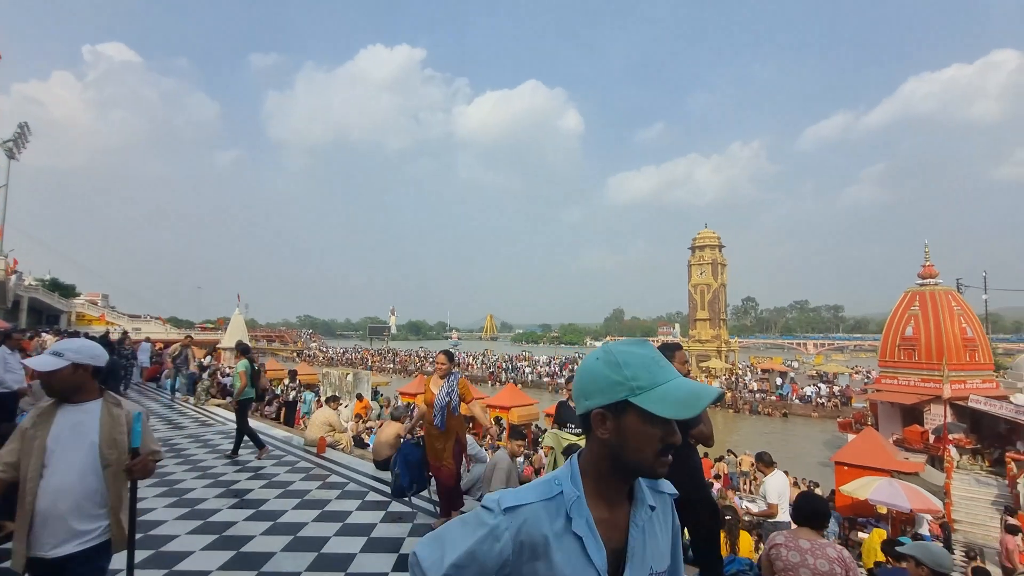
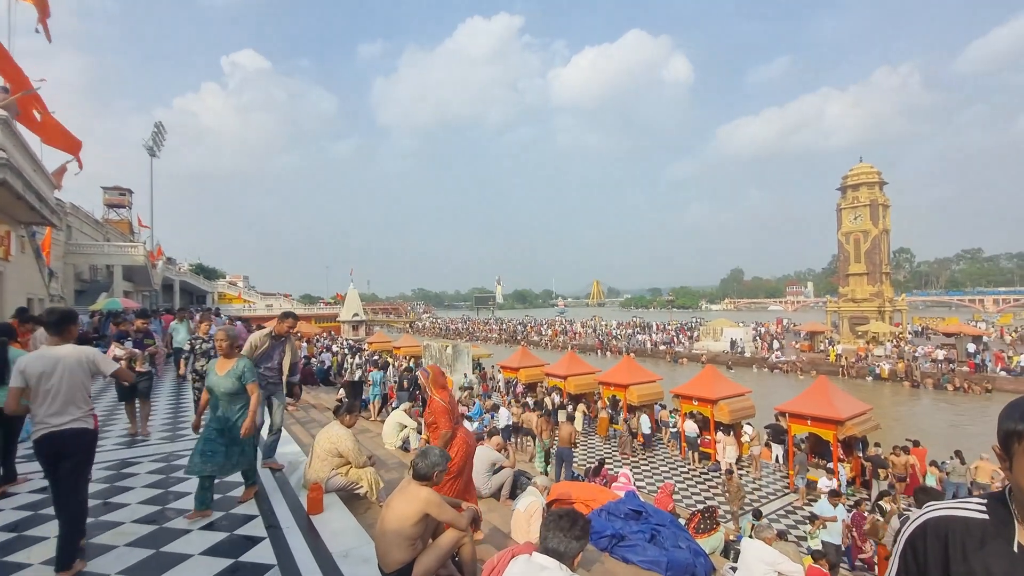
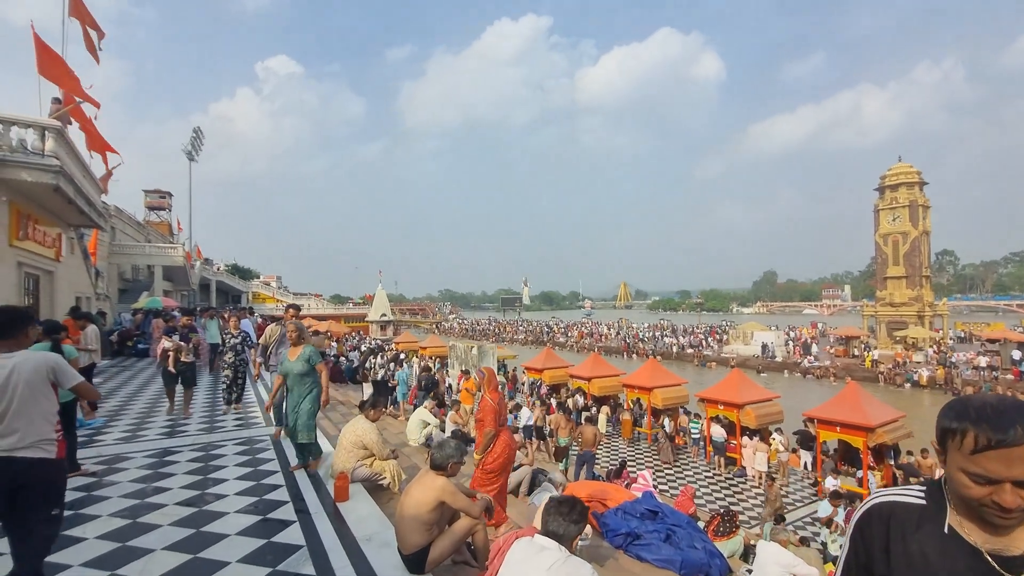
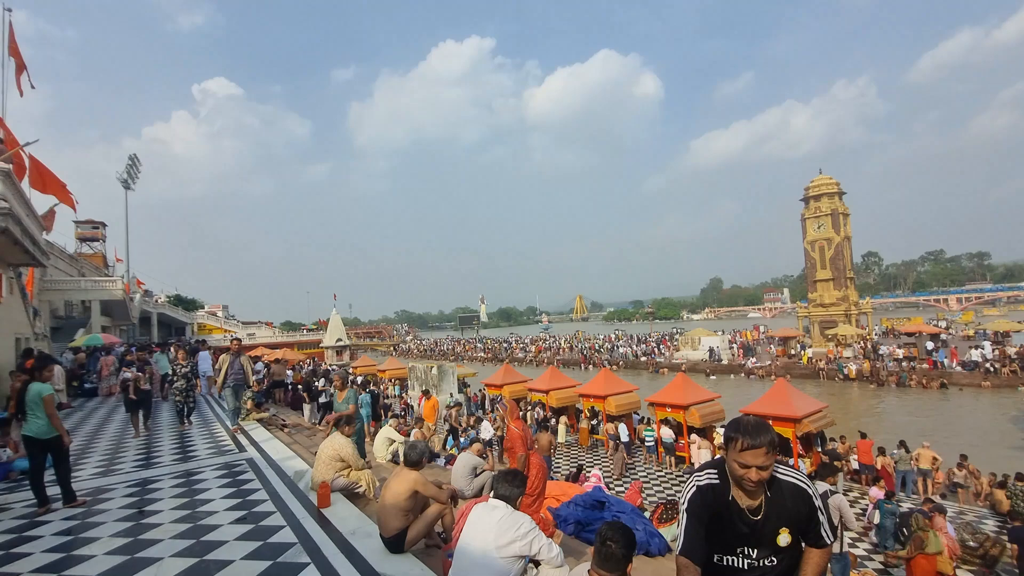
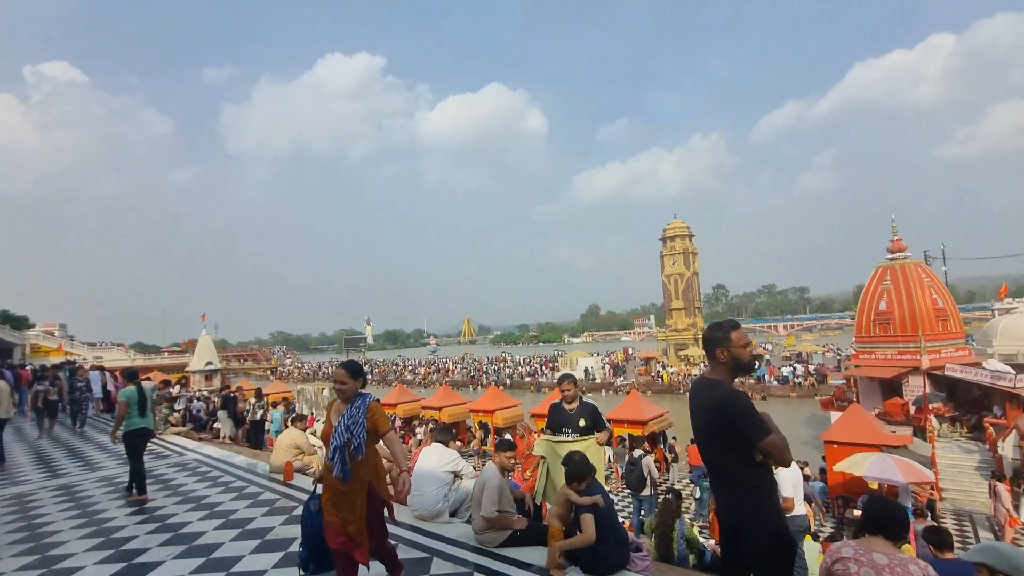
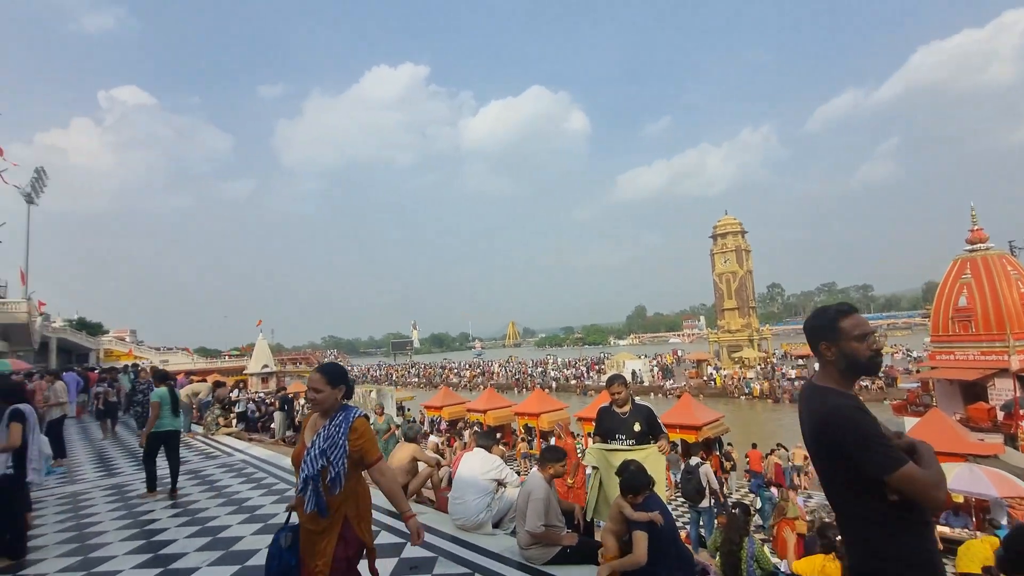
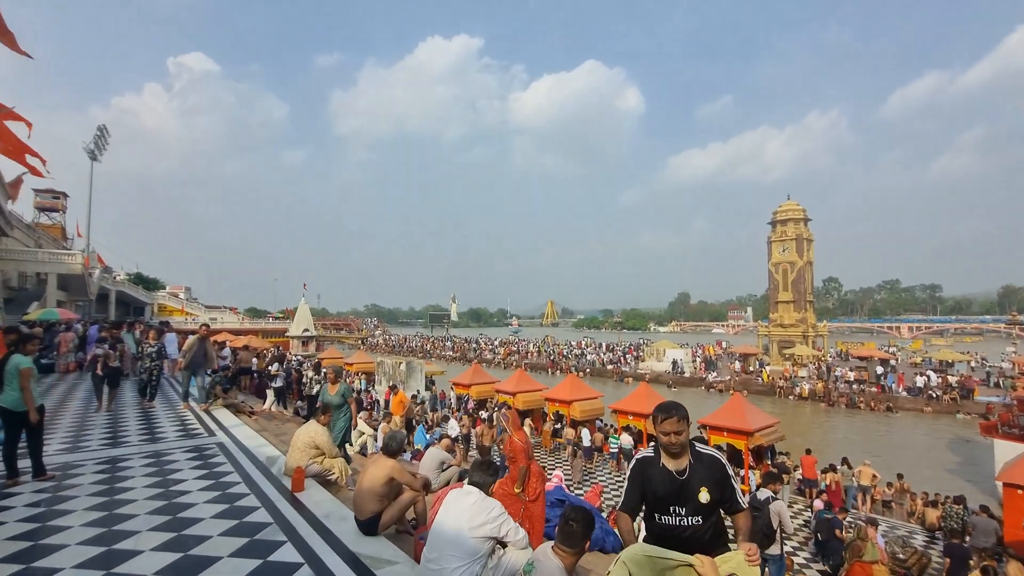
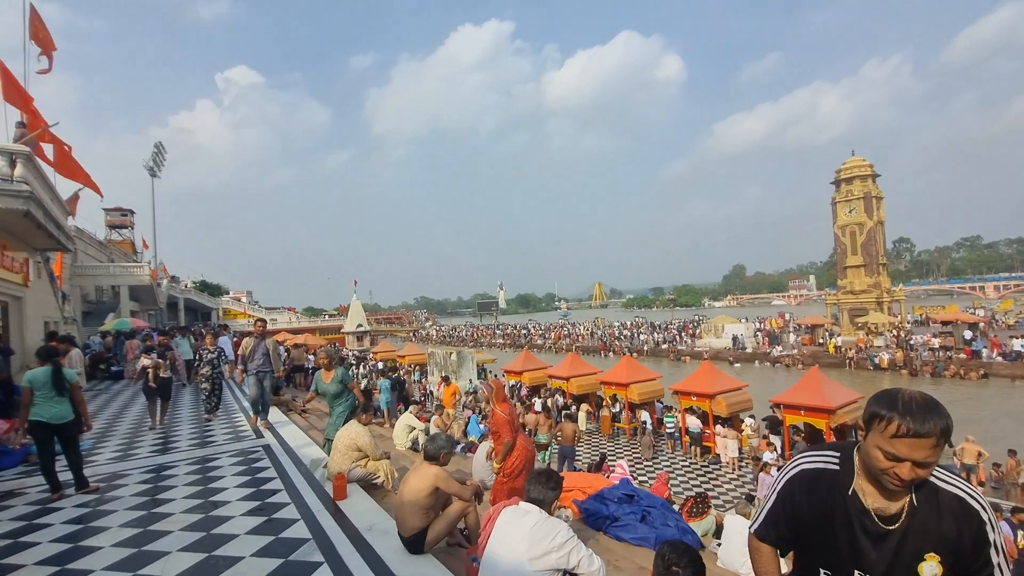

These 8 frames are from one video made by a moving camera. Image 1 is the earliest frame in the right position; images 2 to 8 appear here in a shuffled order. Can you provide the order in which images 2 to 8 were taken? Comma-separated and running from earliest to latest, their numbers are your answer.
5, 6, 7, 4, 8, 3, 2
